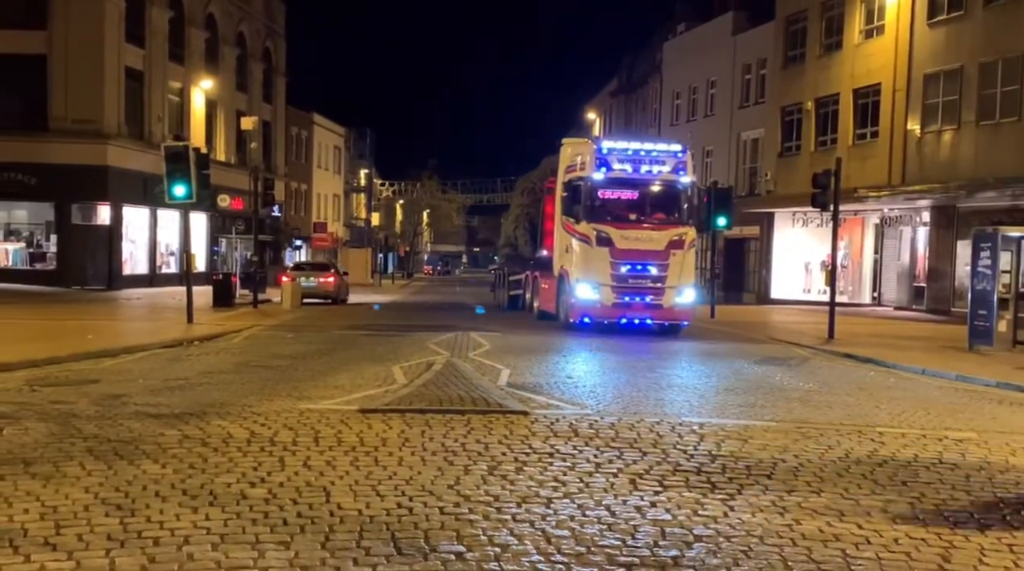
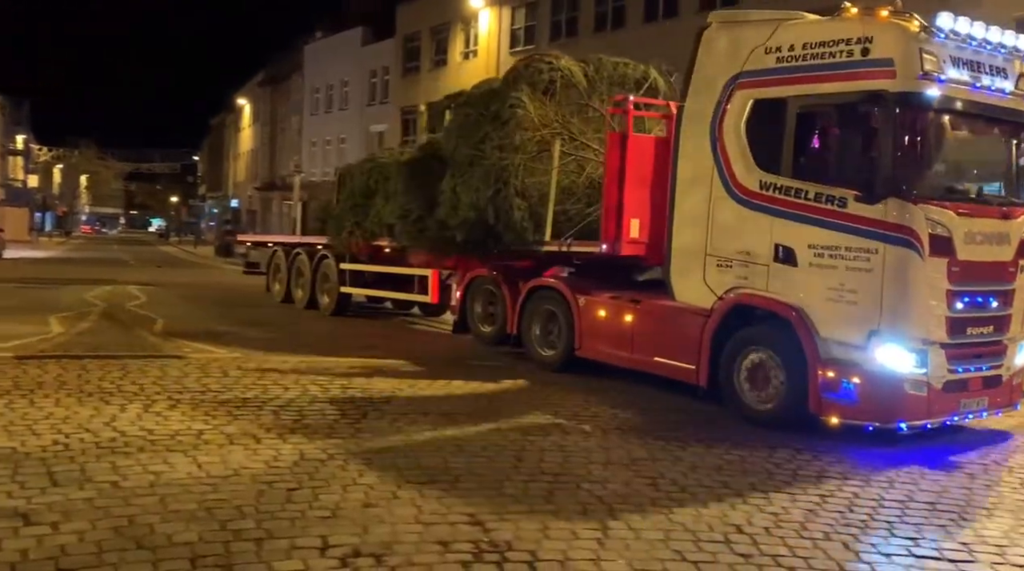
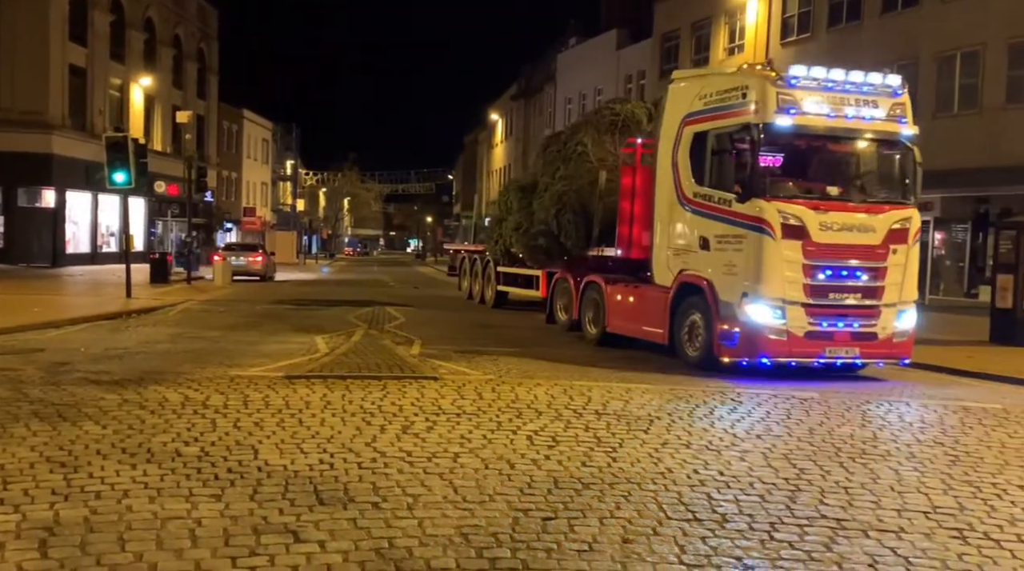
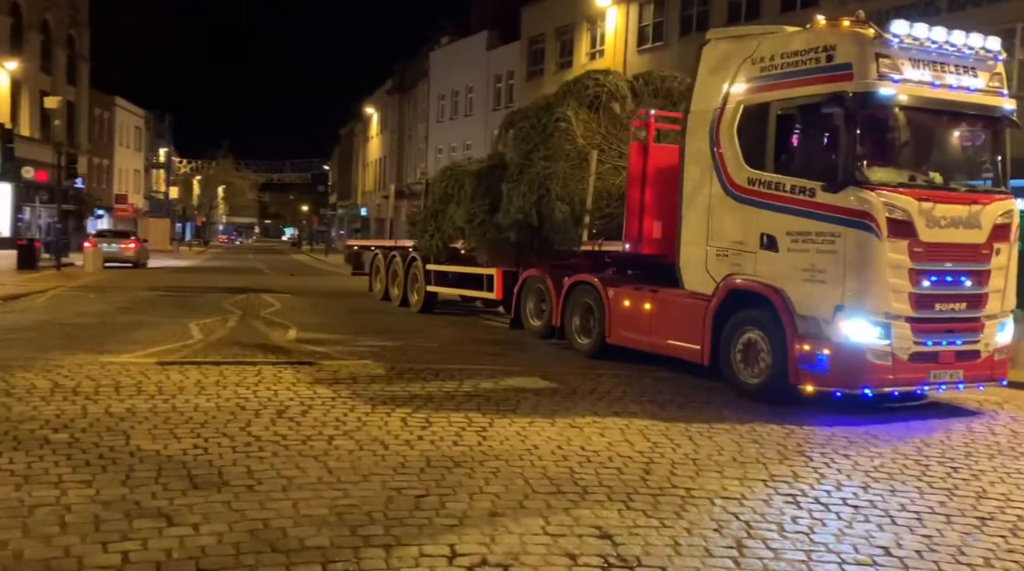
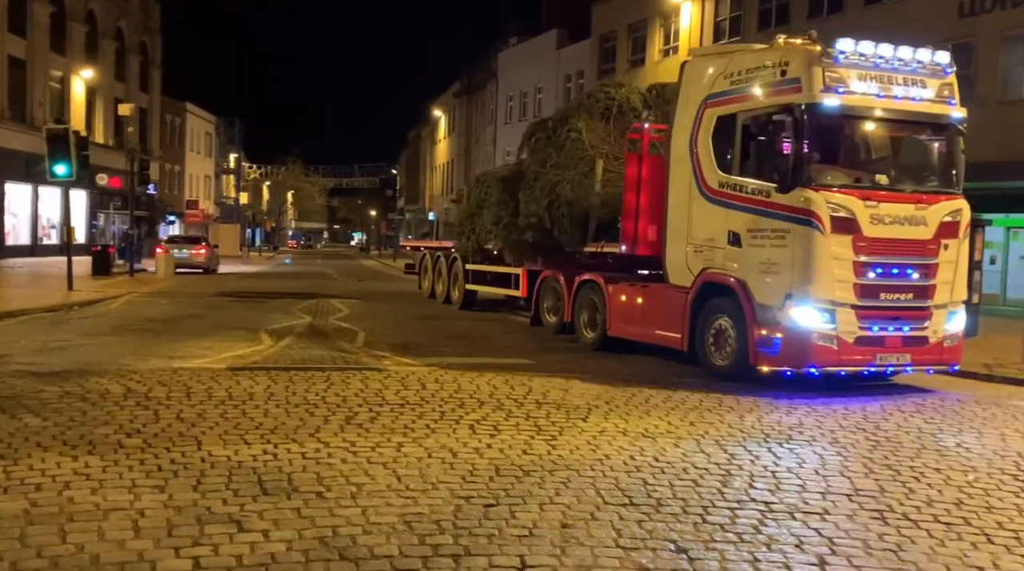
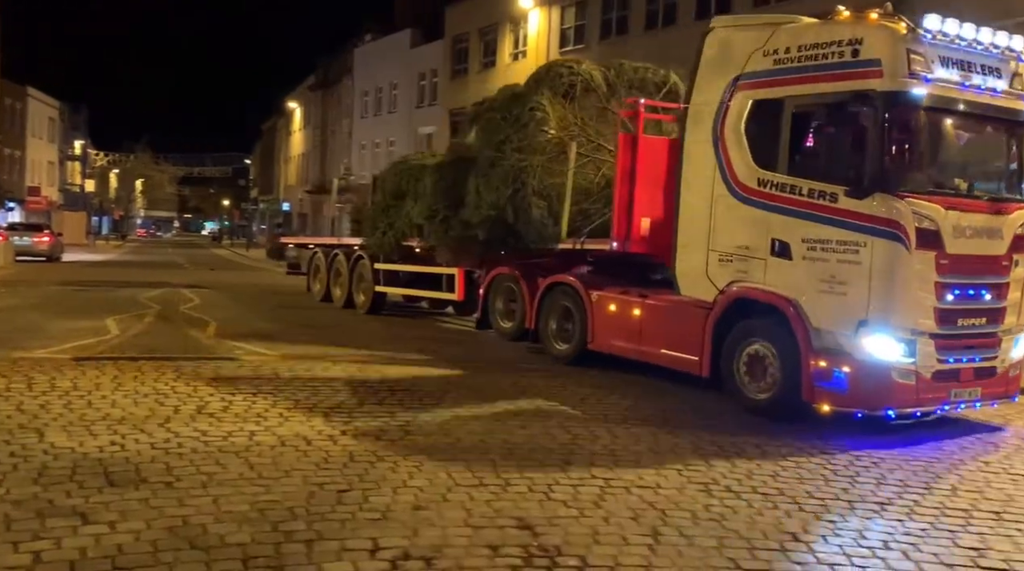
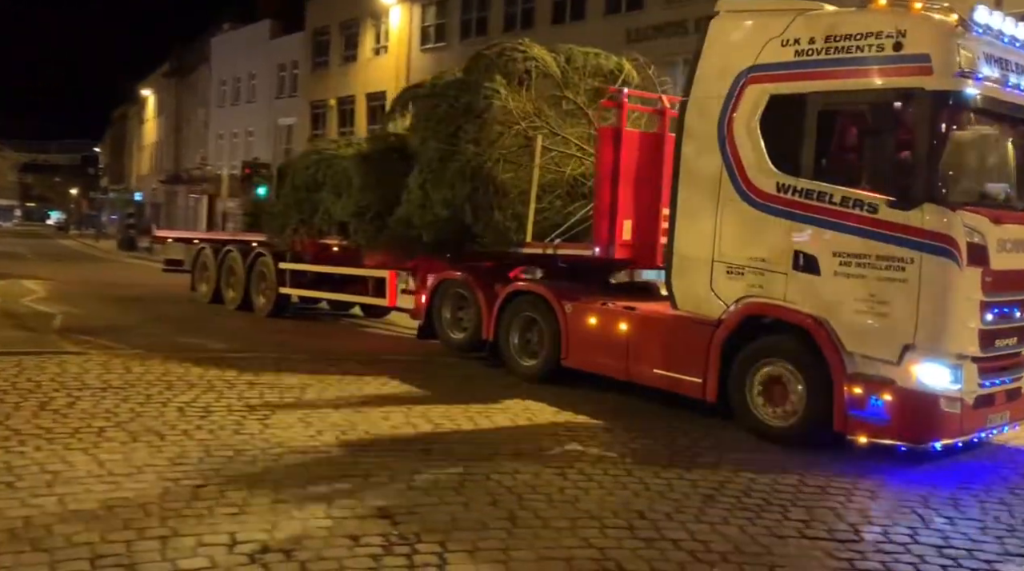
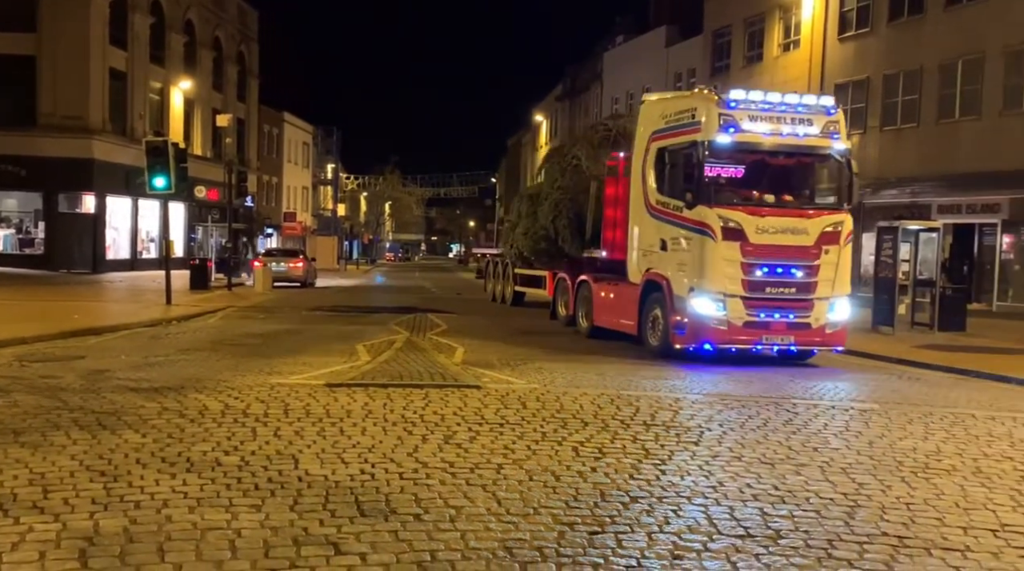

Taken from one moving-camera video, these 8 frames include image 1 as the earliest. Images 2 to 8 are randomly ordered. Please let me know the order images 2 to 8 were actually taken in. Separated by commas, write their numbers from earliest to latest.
8, 3, 5, 4, 6, 2, 7
